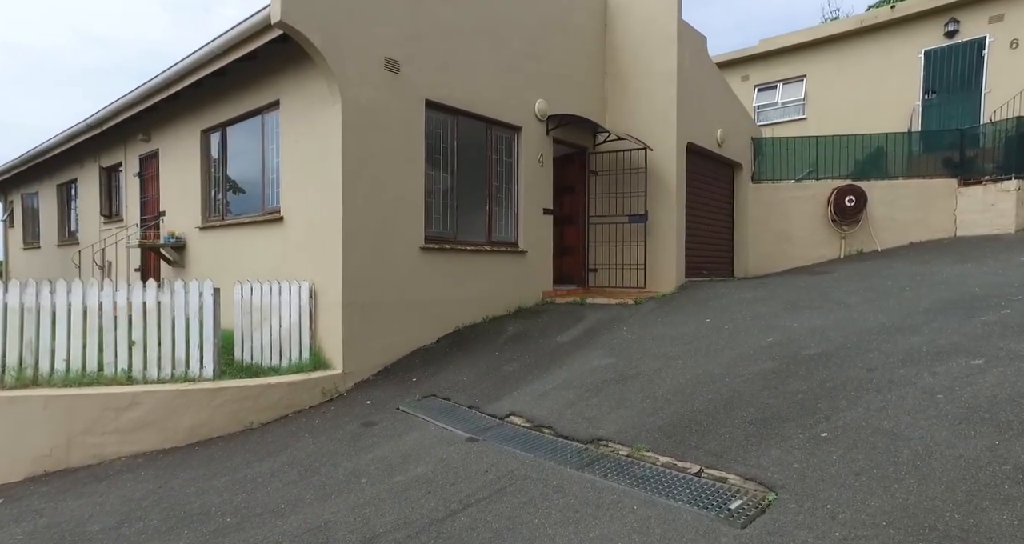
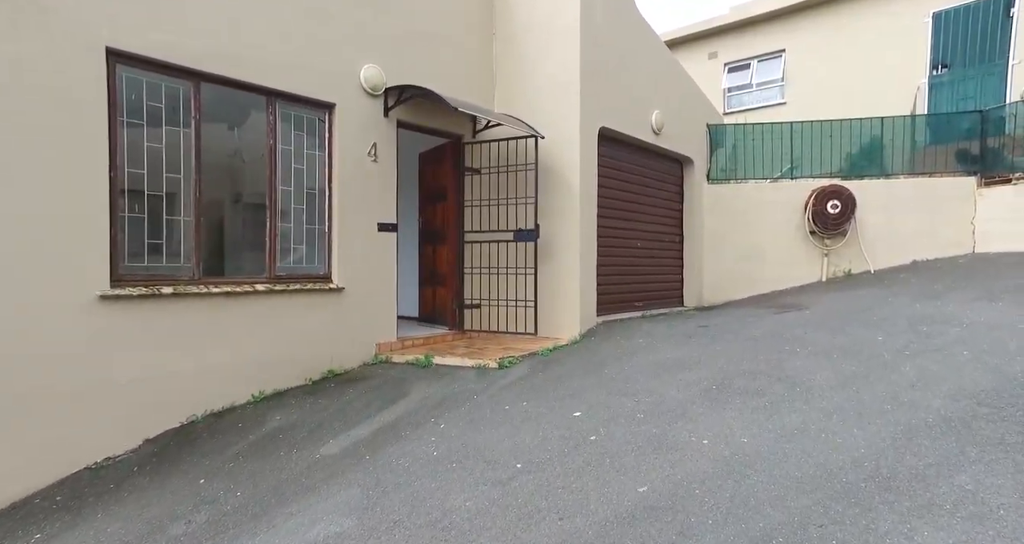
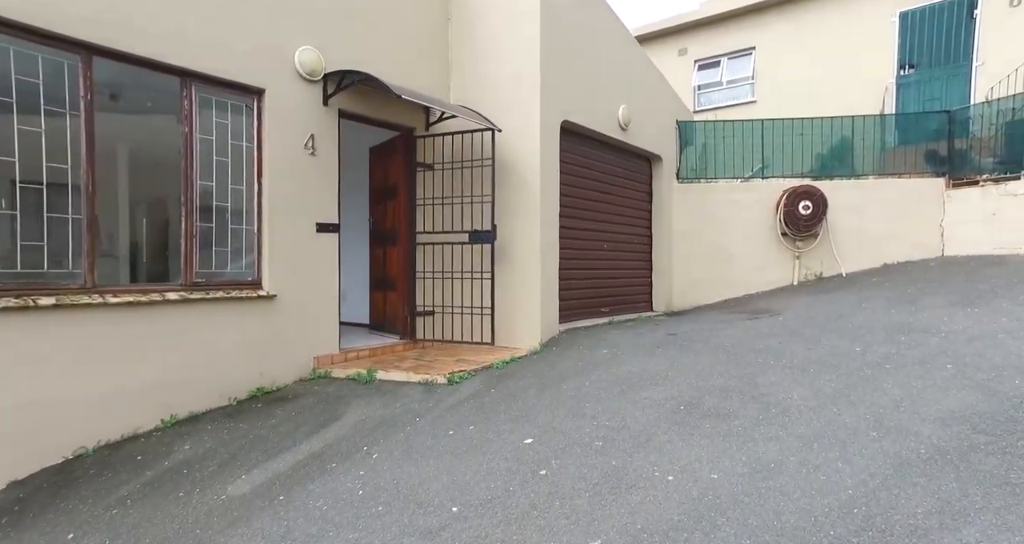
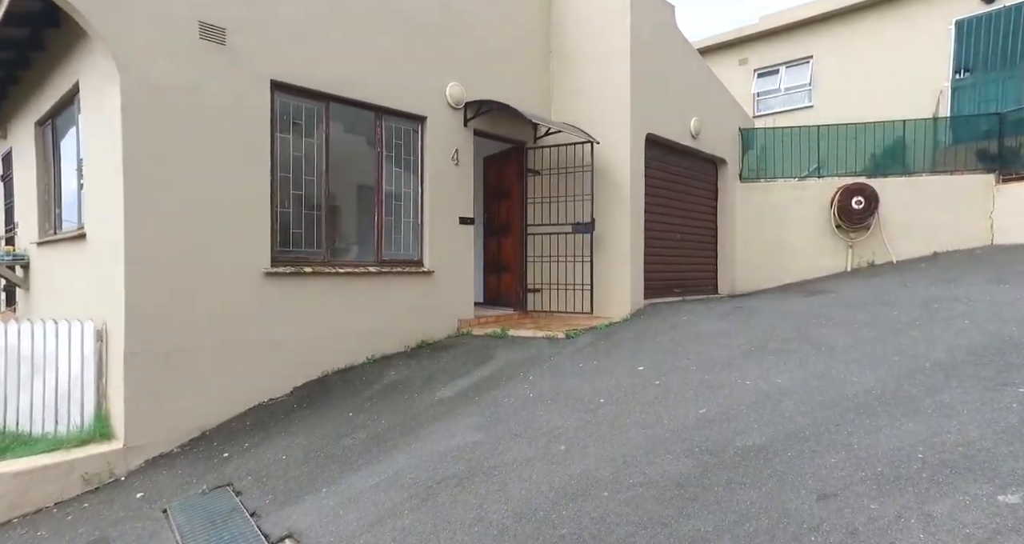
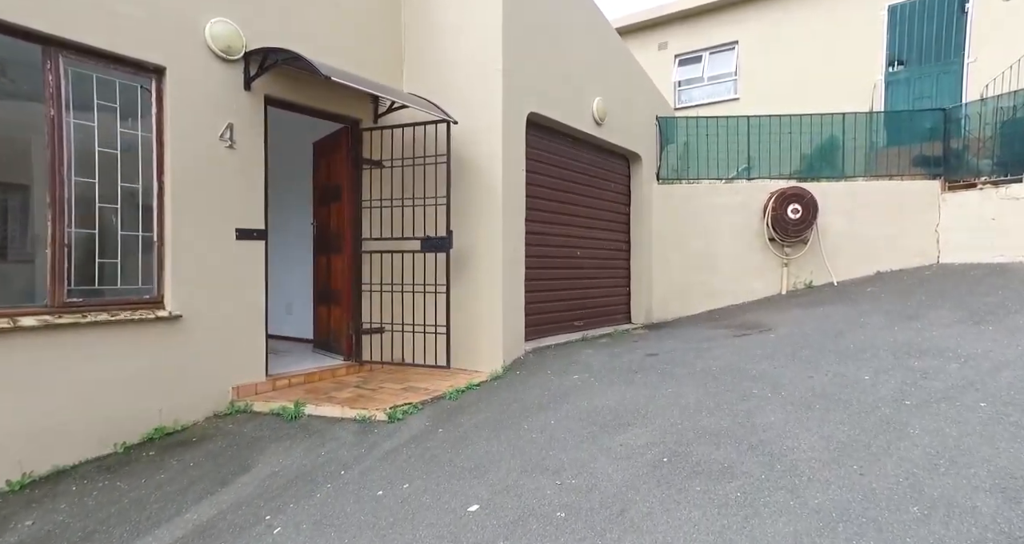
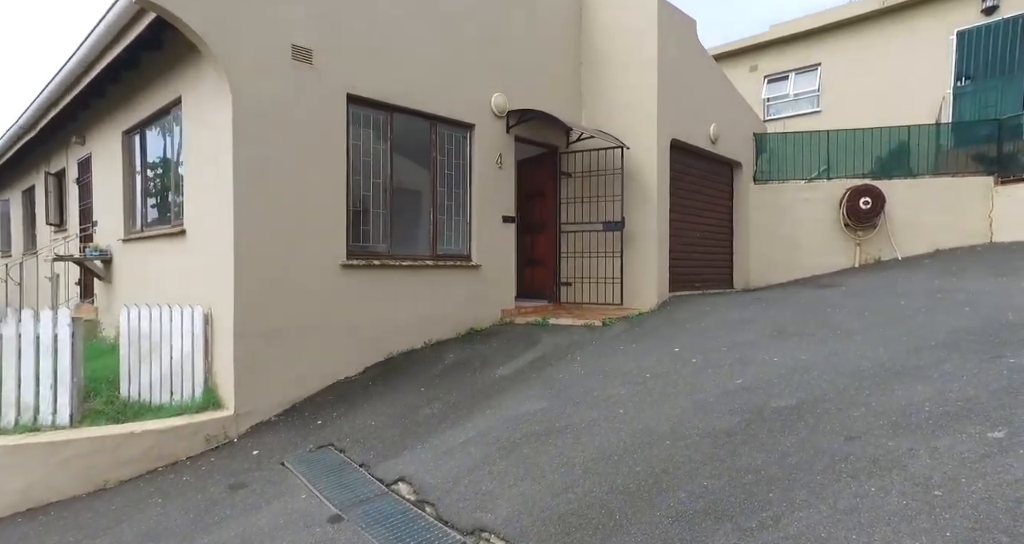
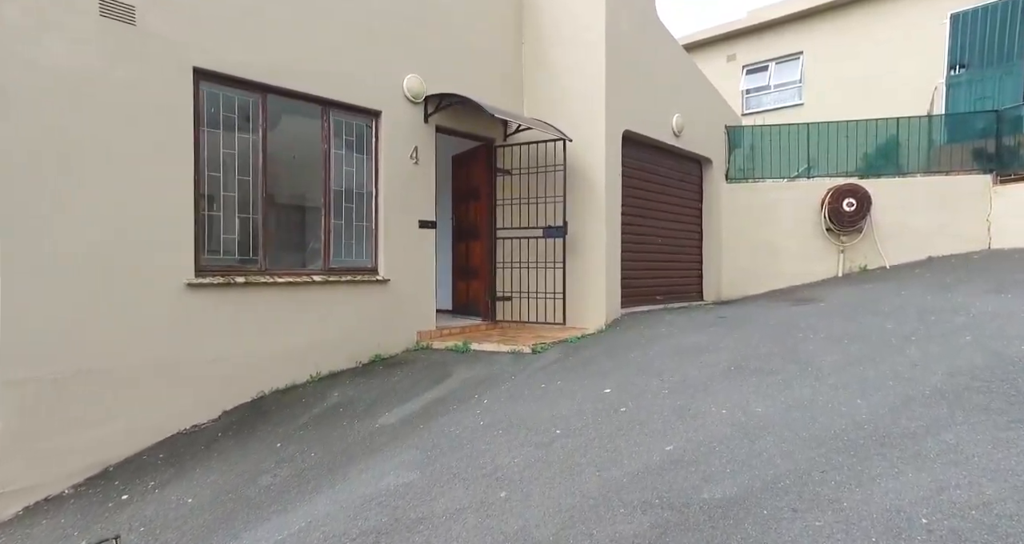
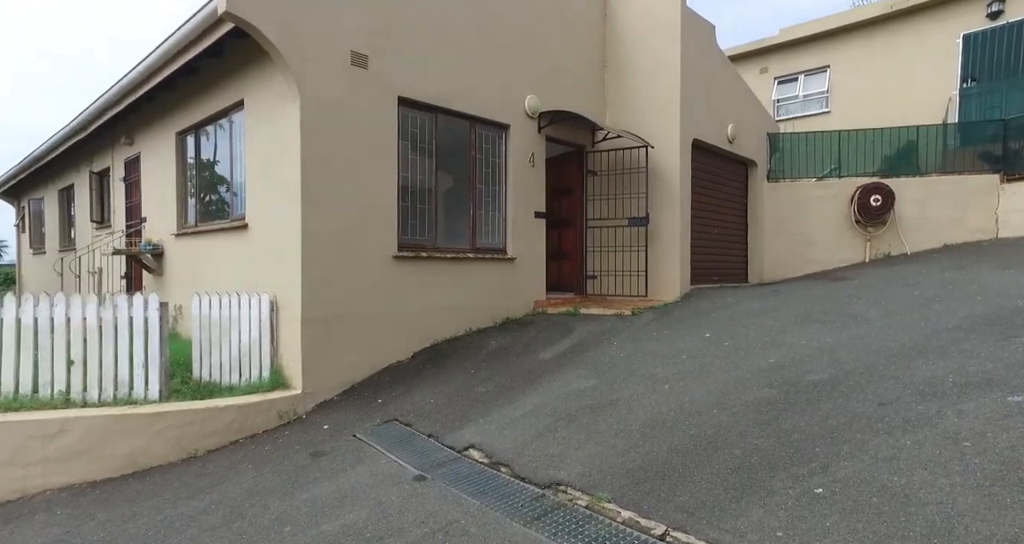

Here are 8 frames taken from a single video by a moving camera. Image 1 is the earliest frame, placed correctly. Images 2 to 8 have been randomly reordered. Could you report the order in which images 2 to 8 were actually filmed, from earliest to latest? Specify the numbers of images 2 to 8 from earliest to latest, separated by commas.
8, 6, 4, 7, 2, 3, 5
